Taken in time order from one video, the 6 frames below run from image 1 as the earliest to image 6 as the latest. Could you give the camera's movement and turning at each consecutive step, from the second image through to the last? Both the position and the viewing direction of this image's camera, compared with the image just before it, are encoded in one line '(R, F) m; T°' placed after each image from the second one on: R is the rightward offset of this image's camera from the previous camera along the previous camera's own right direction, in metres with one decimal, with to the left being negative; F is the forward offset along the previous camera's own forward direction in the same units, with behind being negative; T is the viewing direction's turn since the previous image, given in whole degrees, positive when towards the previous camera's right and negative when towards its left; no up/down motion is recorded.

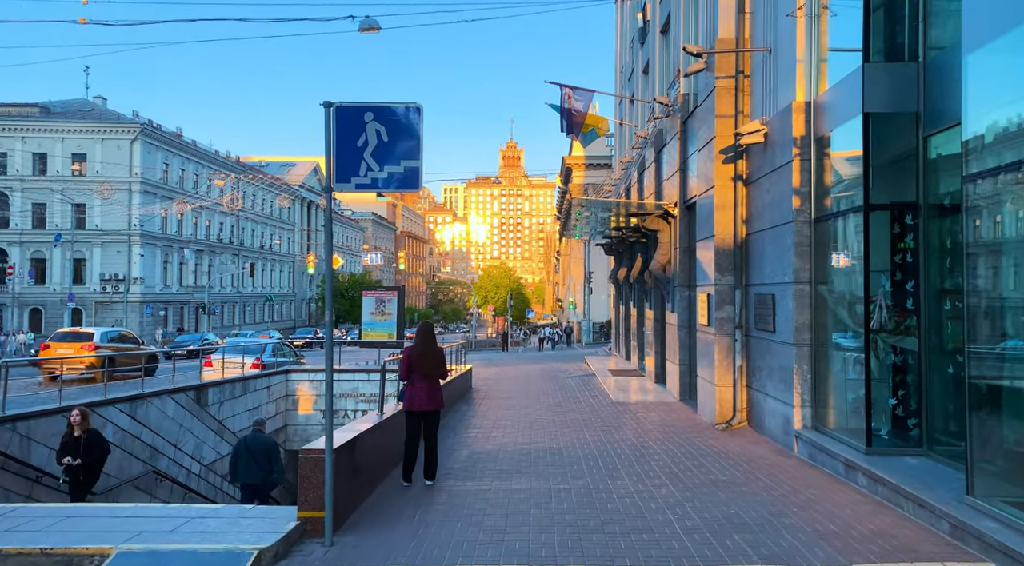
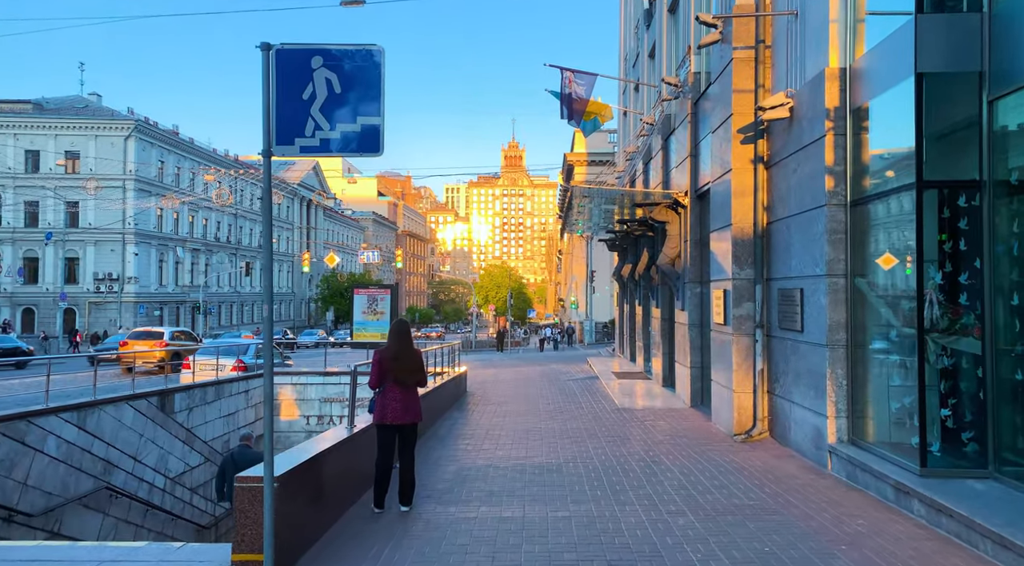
(+0.1, +1.3) m; 0°
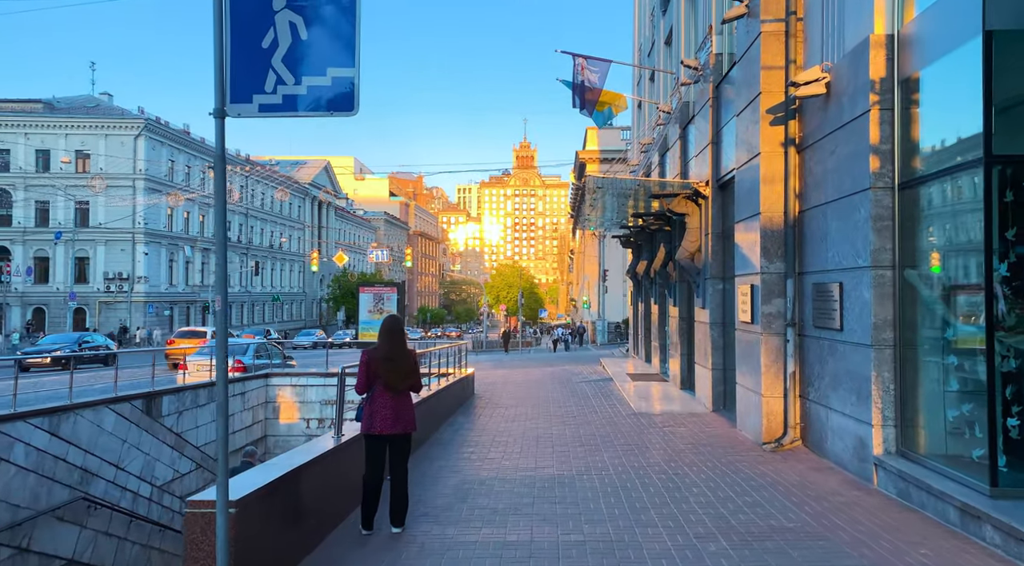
(+0.1, +0.9) m; -1°
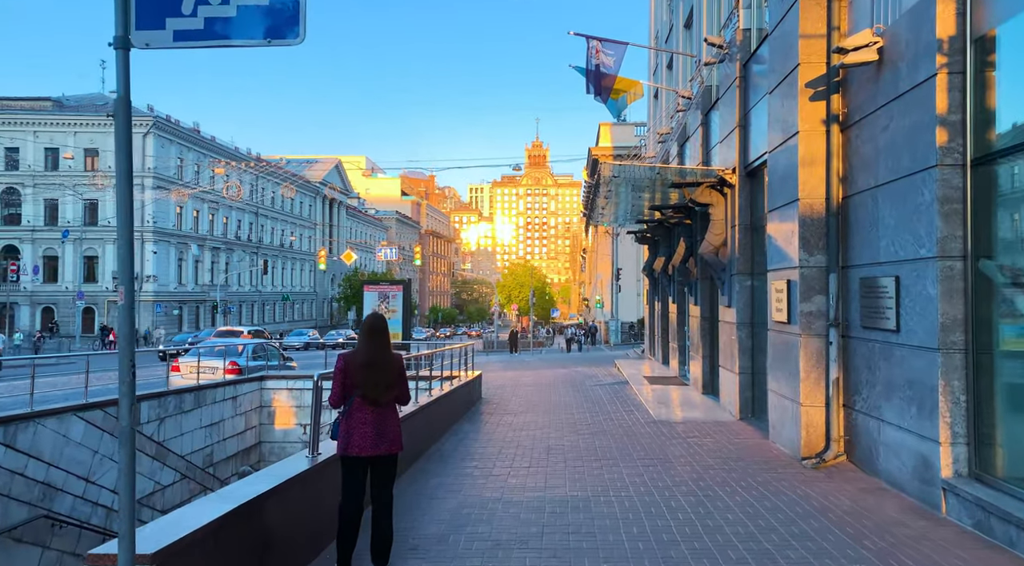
(+0.1, +1.1) m; -1°
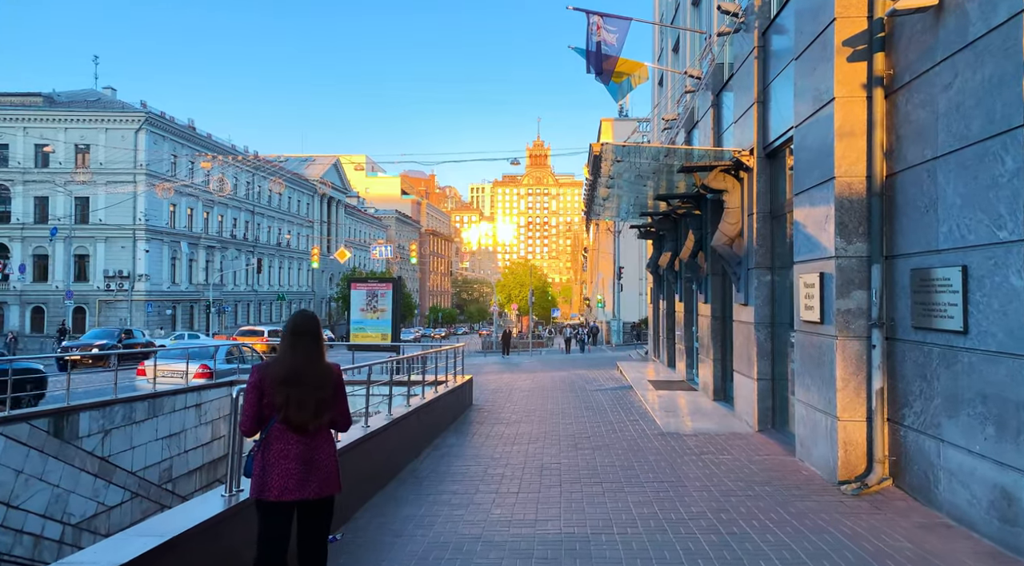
(+0.2, +1.4) m; 0°
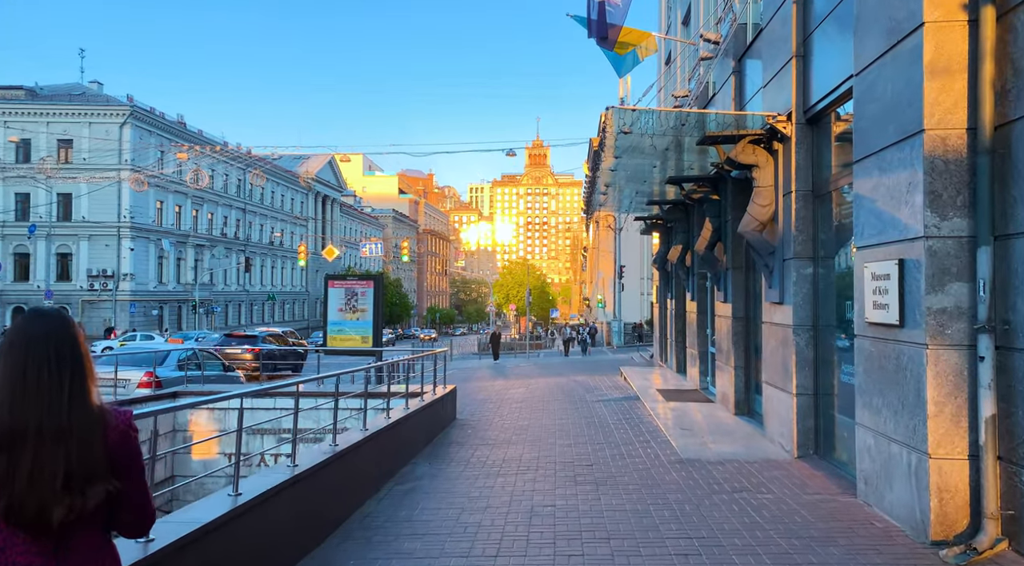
(+0.2, +2.0) m; 0°
